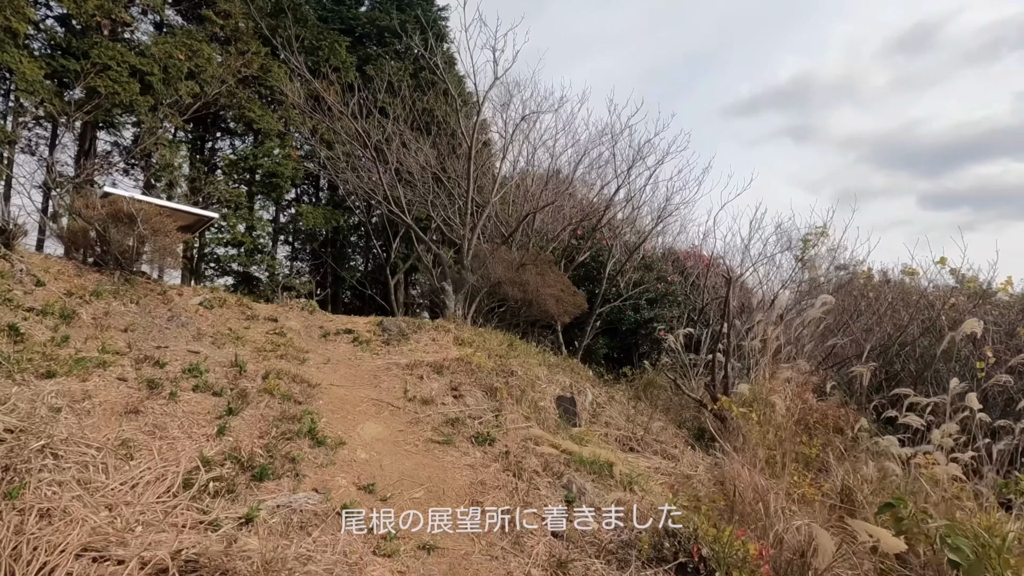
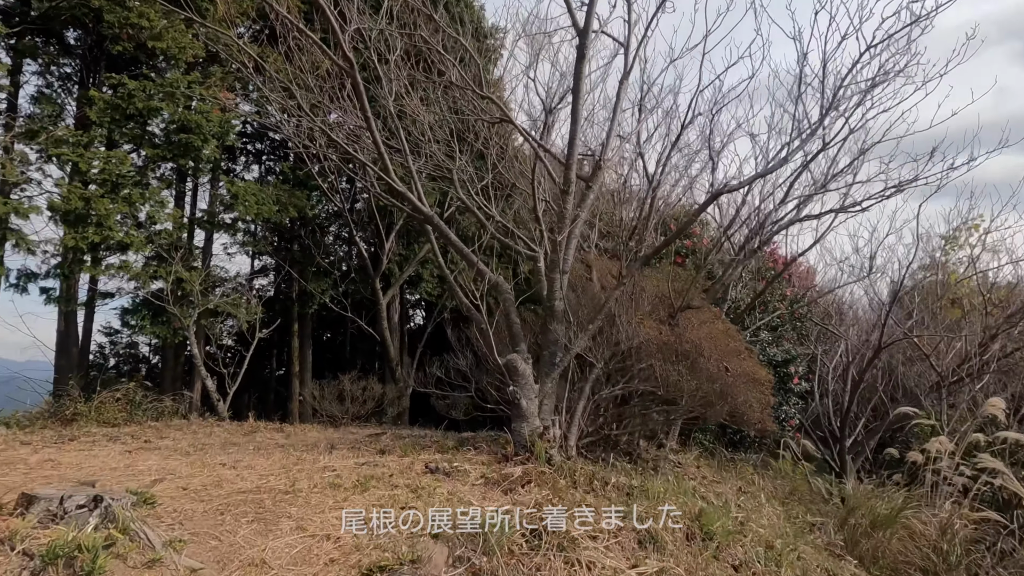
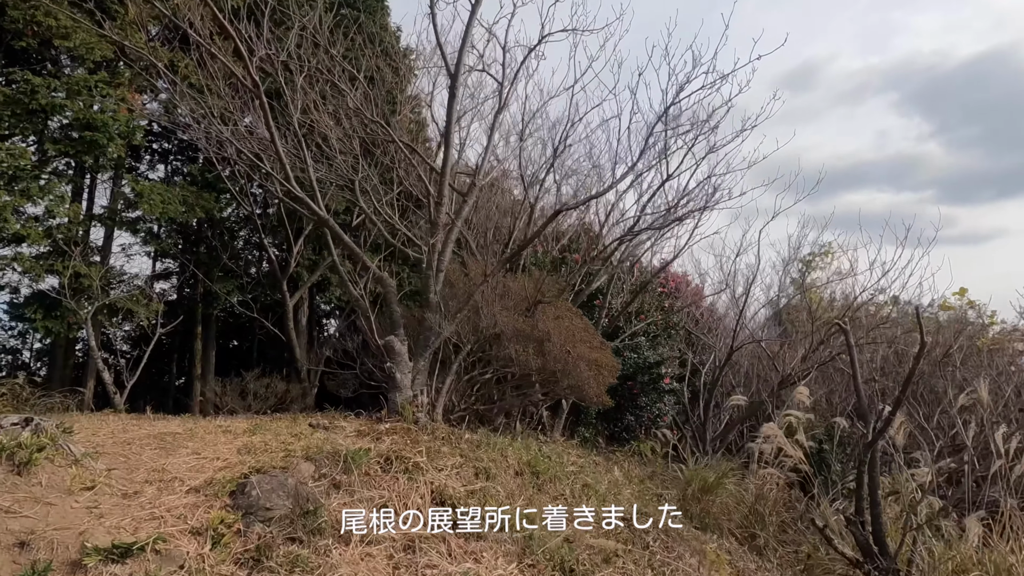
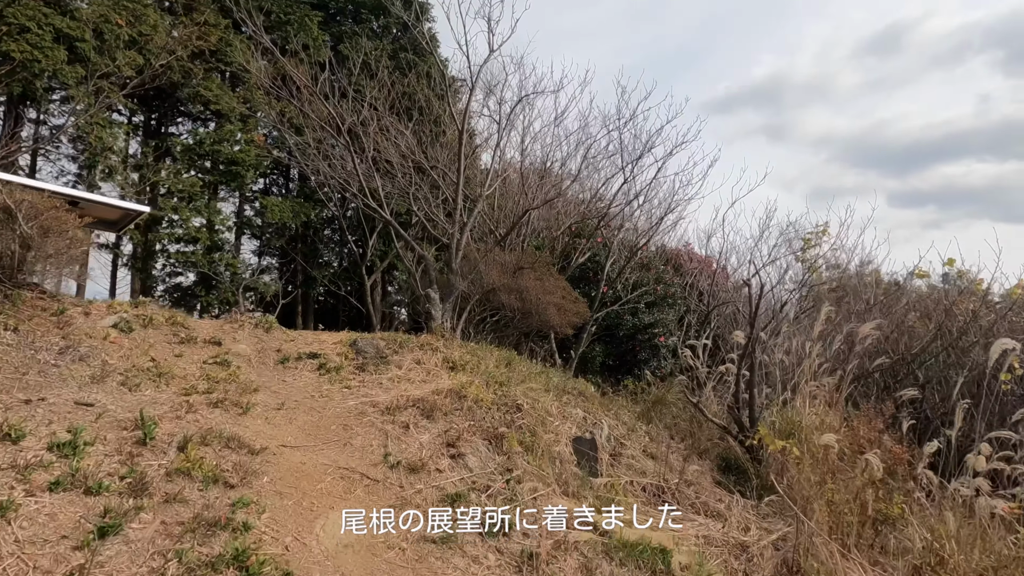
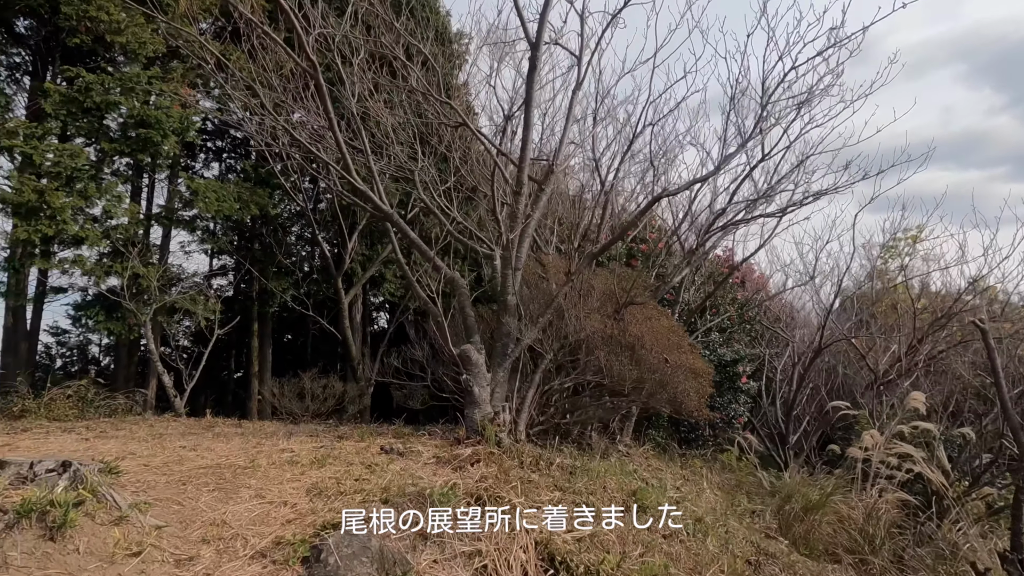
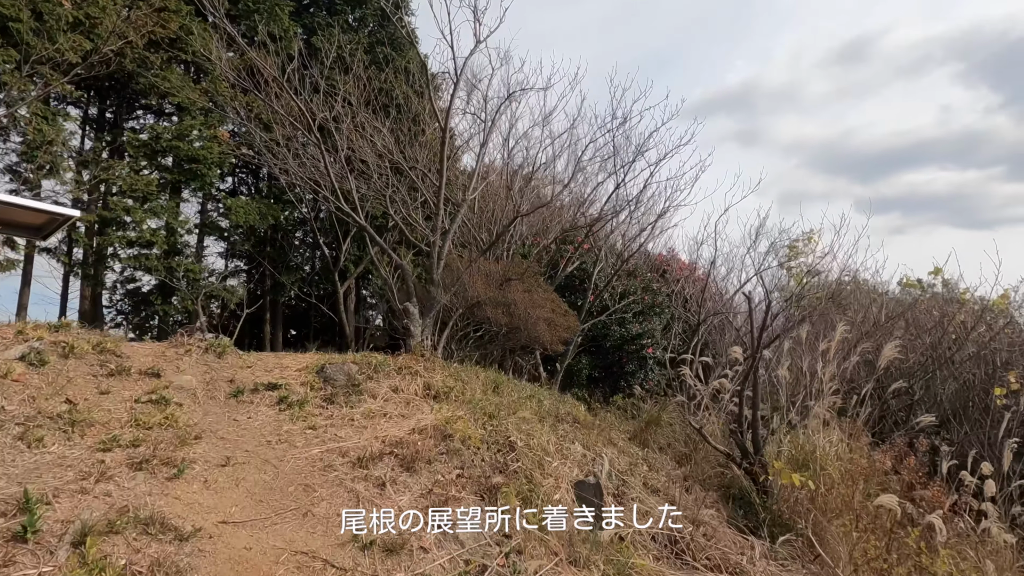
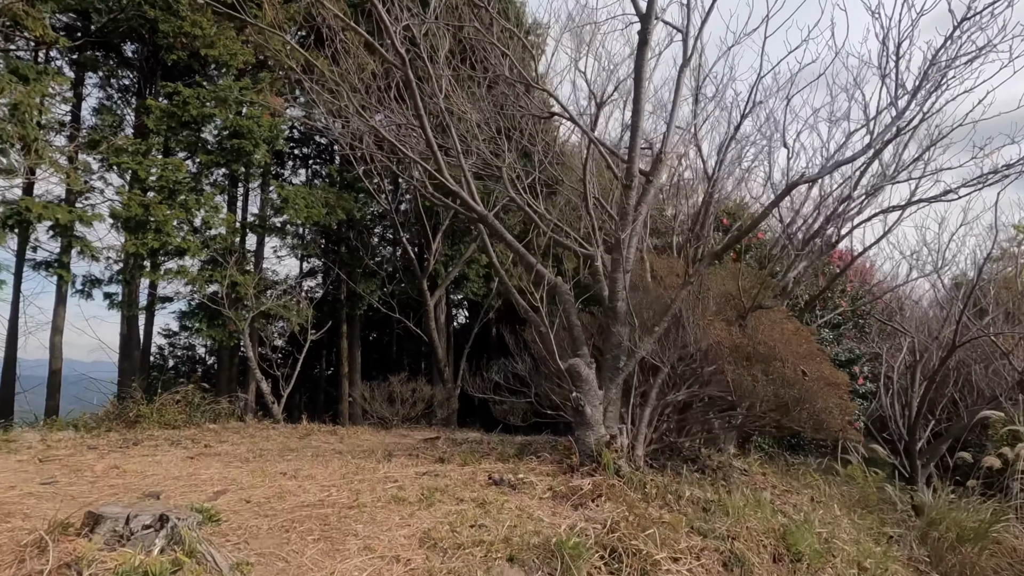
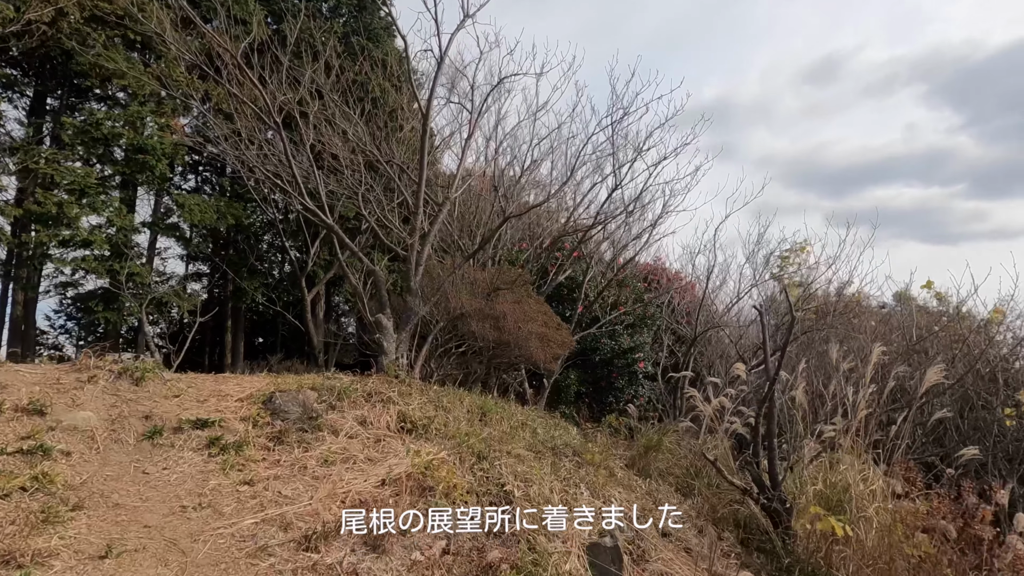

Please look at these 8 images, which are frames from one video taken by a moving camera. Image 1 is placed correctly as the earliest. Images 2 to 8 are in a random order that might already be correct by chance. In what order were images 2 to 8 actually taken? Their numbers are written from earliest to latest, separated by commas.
4, 6, 8, 3, 5, 2, 7
